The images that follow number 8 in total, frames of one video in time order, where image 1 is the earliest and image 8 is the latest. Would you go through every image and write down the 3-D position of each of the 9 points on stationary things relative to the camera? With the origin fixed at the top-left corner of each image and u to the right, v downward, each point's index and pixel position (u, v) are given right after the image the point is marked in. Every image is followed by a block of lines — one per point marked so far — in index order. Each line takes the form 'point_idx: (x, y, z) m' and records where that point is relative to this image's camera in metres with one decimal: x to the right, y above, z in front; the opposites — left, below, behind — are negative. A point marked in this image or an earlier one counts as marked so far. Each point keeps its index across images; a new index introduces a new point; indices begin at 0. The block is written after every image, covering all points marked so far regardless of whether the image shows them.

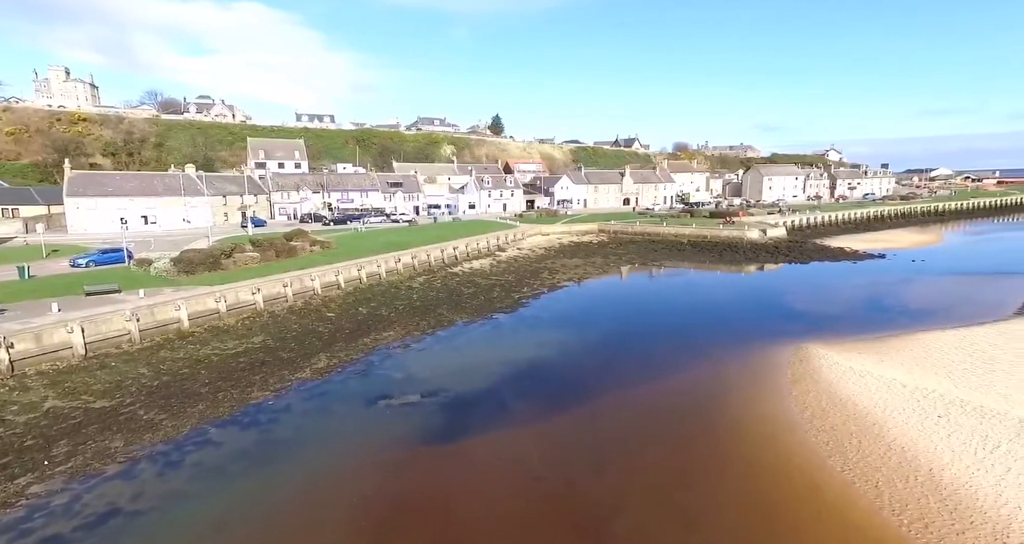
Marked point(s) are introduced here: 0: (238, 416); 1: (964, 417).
0: (-9.0, -4.6, +14.7) m
1: (+9.5, -3.0, +9.3) m
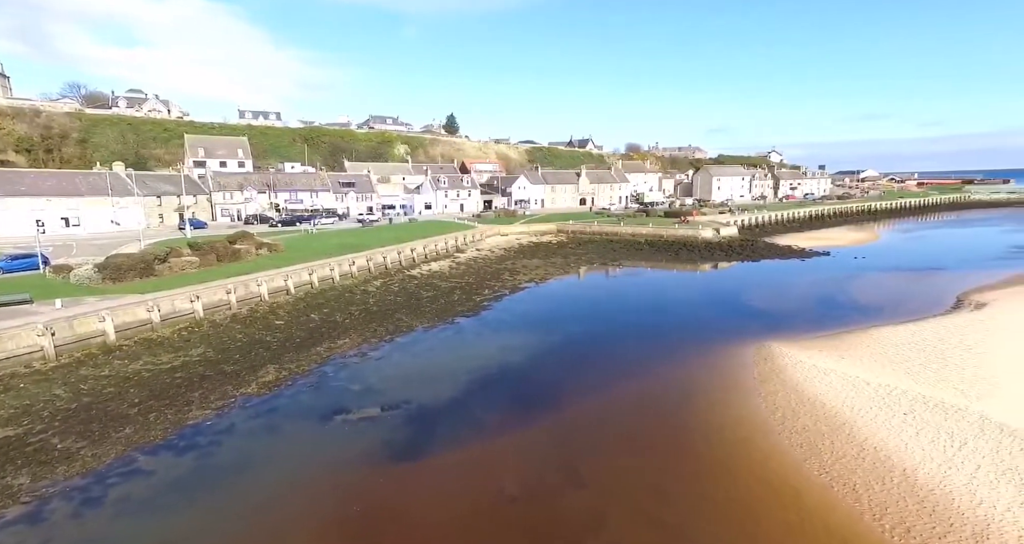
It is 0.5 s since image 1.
0: (-10.0, -4.9, +13.1) m
1: (+8.9, -3.0, +9.4) m
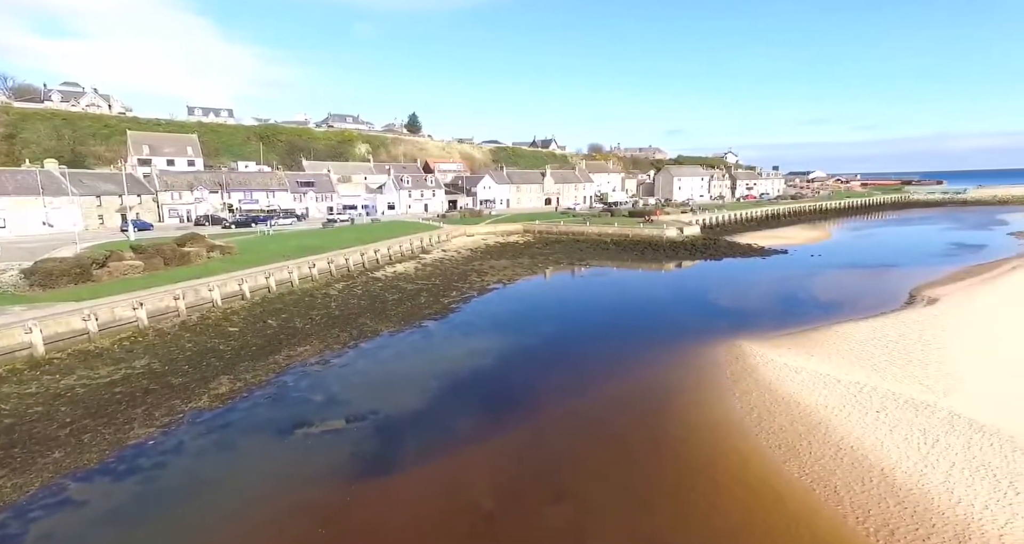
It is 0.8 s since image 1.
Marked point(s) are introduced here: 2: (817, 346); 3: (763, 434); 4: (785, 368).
0: (-10.7, -5.1, +11.8) m
1: (+8.4, -3.0, +9.6) m
2: (+10.1, -2.4, +14.6) m
3: (+5.9, -3.8, +10.4) m
4: (+8.1, -2.8, +13.1) m
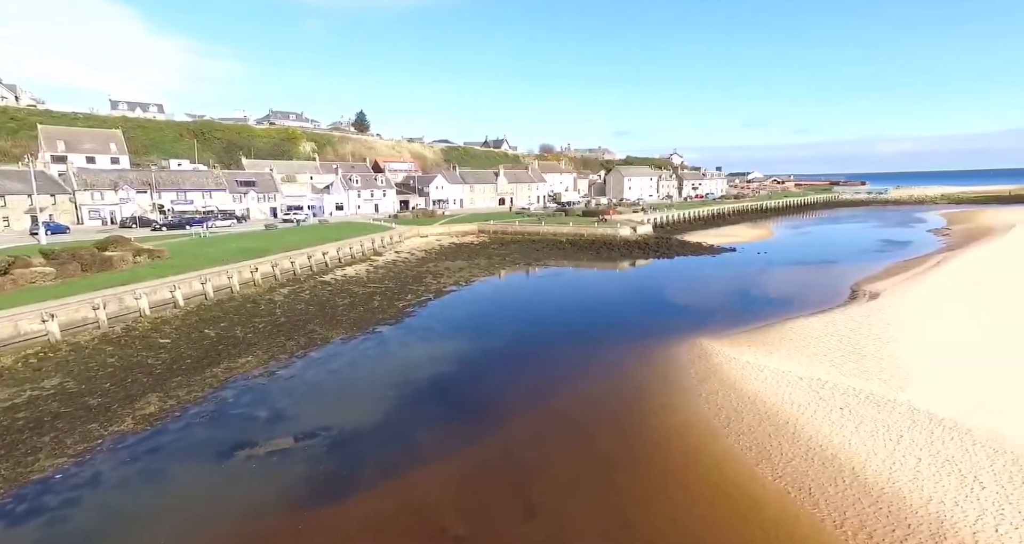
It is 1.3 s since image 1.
0: (-11.5, -5.4, +10.0) m
1: (+7.7, -3.0, +9.7) m
2: (+8.9, -2.4, +14.9) m
3: (+5.1, -3.8, +10.3) m
4: (+7.0, -2.8, +13.2) m
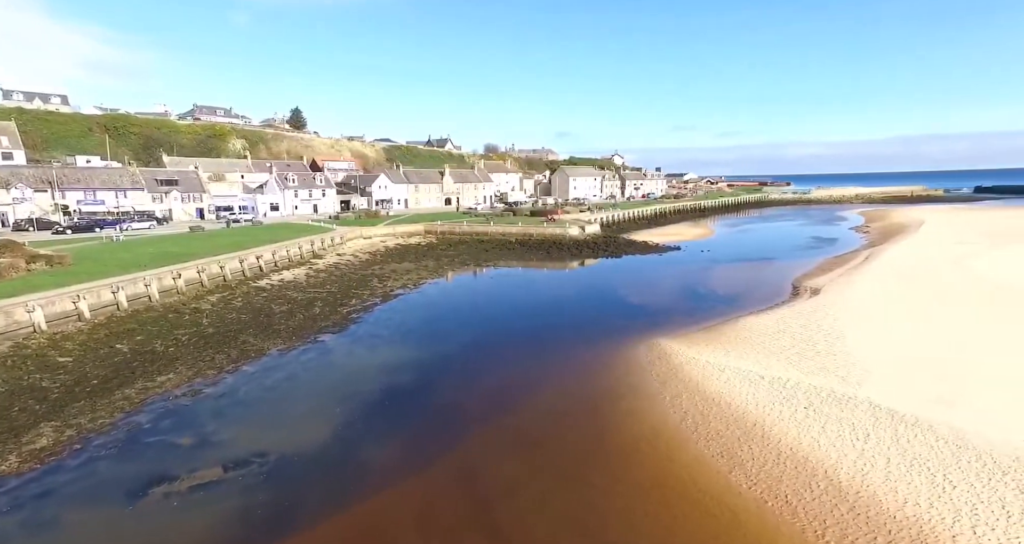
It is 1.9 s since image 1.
0: (-12.1, -5.8, +7.7) m
1: (+6.9, -2.9, +9.8) m
2: (+7.4, -2.3, +15.0) m
3: (+4.3, -3.8, +10.0) m
4: (+5.8, -2.8, +13.1) m
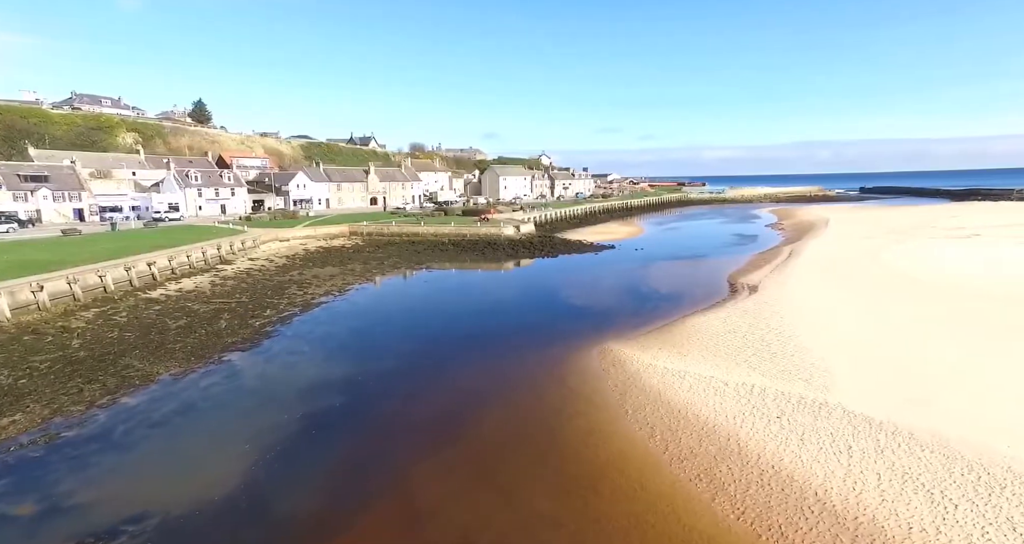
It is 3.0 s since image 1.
0: (-12.5, -6.2, +4.2) m
1: (+5.9, -2.9, +9.2) m
2: (+5.6, -2.3, +14.5) m
3: (+3.3, -3.9, +9.0) m
4: (+4.3, -2.8, +12.4) m
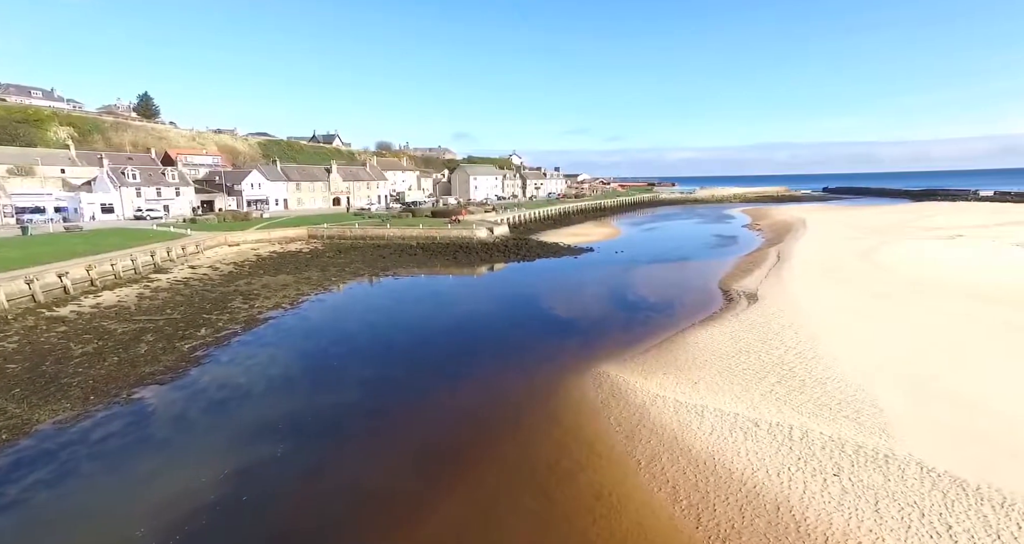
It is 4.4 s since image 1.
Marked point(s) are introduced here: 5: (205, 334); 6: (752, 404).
0: (-12.3, -6.8, +1.1) m
1: (+5.7, -3.3, +7.3) m
2: (+5.1, -2.6, +12.5) m
3: (+3.2, -4.2, +6.9) m
4: (+3.9, -3.2, +10.3) m
5: (-12.8, -2.9, +18.3) m
6: (+5.3, -2.9, +9.9) m
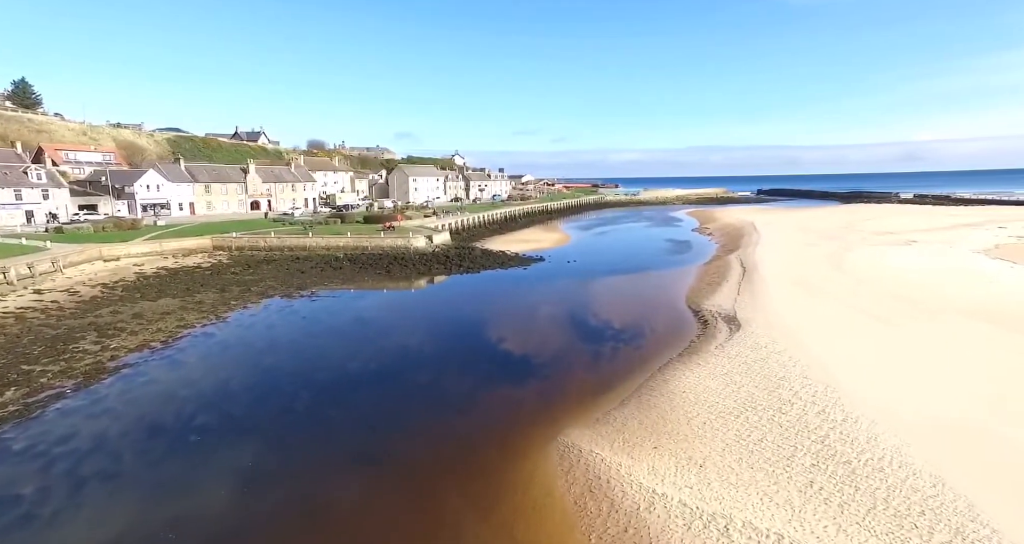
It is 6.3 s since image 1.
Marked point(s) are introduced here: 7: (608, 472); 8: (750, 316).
0: (-12.0, -7.9, -4.1) m
1: (+5.0, -4.0, +4.2) m
2: (+3.7, -3.4, +9.3) m
3: (+2.6, -5.0, +3.6) m
4: (+2.9, -4.0, +7.0) m
5: (-14.7, -4.1, +12.9) m
6: (+4.3, -3.6, +6.8) m
7: (+1.9, -3.9, +8.7) m
8: (+8.5, -1.4, +16.3) m
